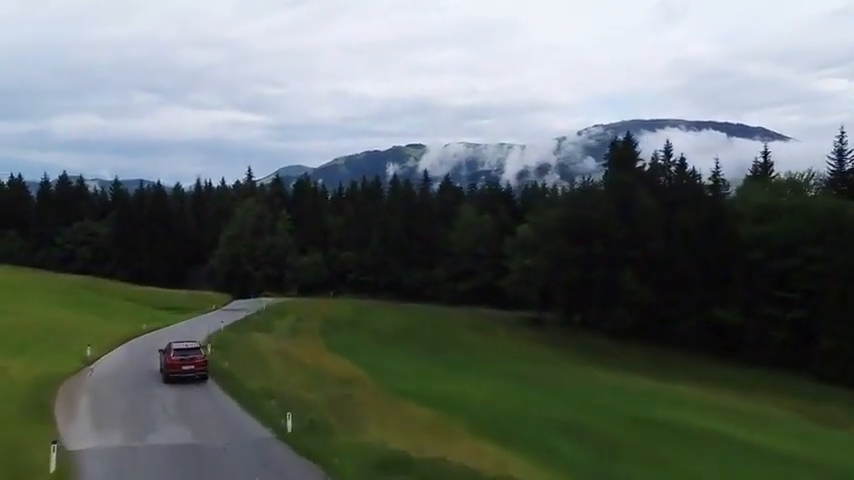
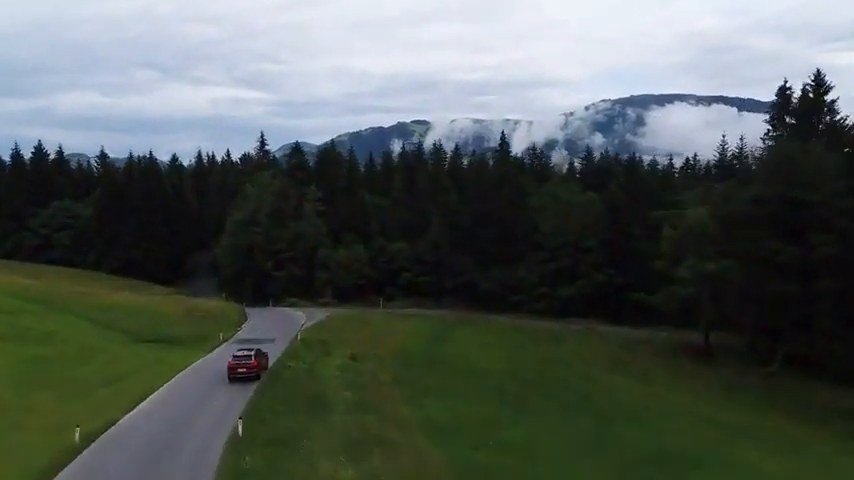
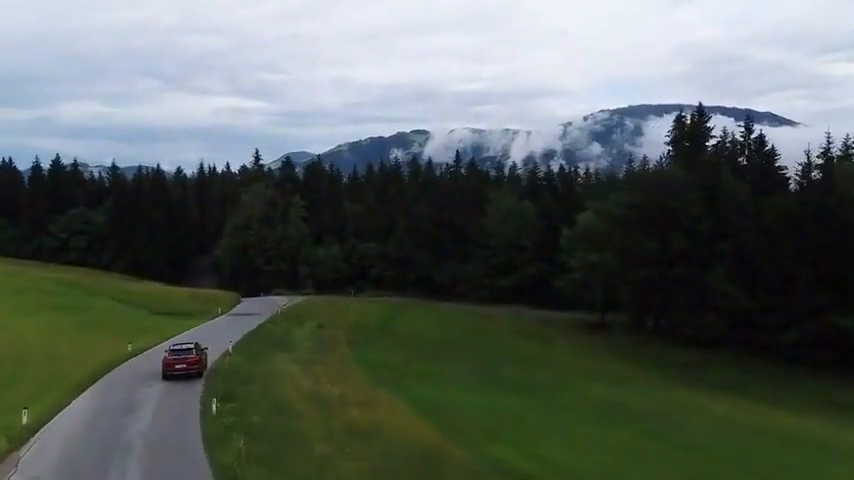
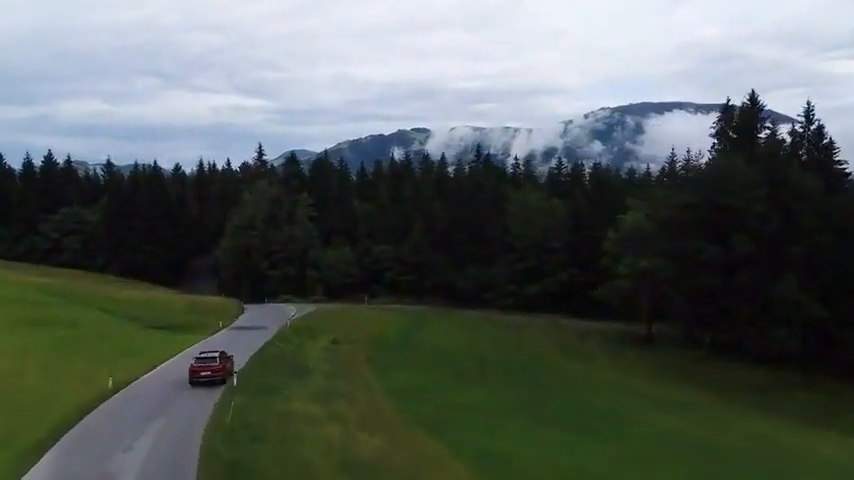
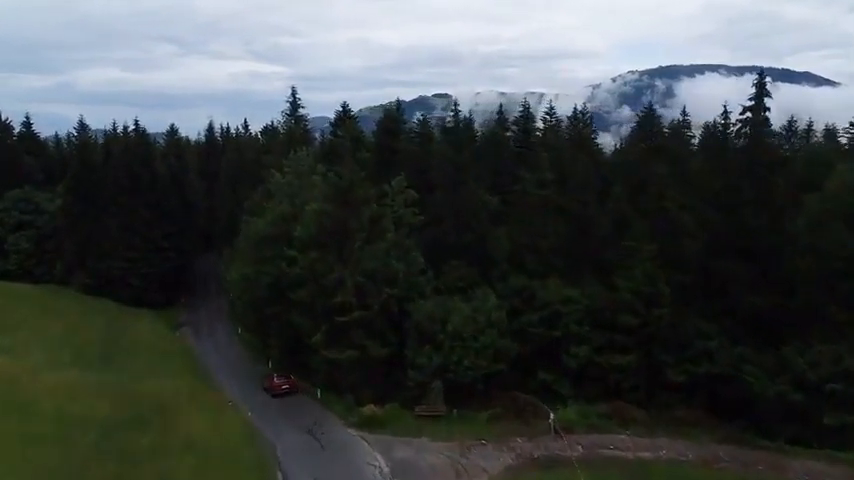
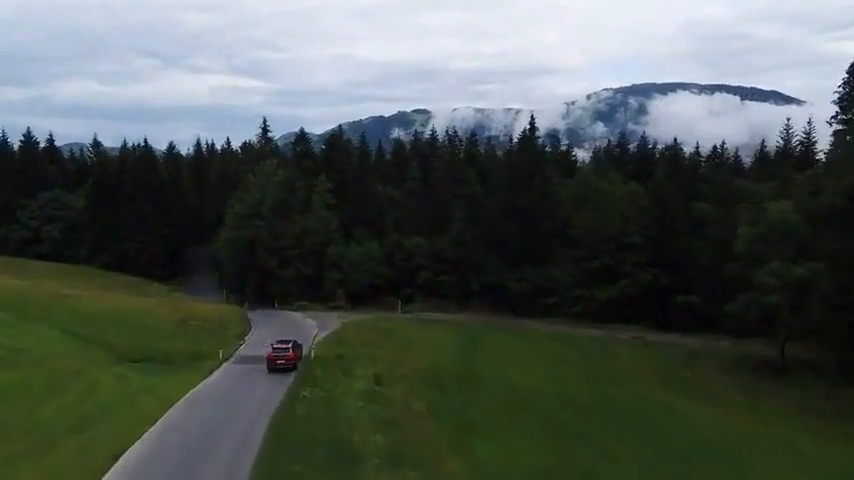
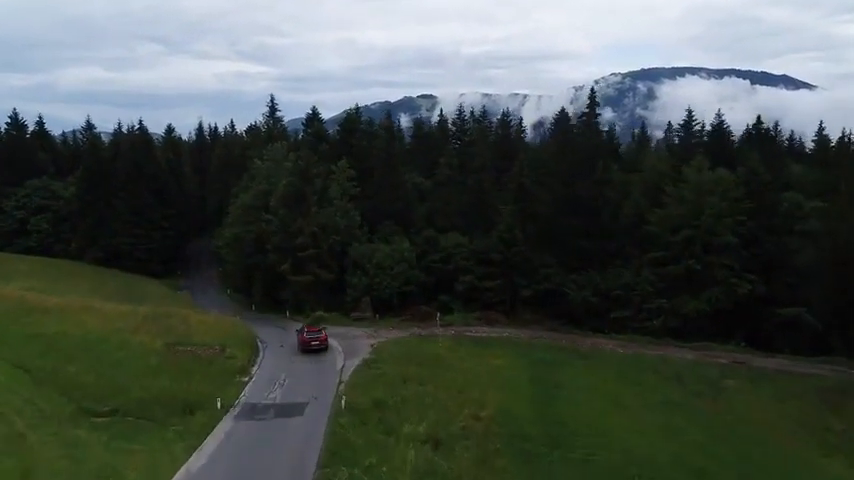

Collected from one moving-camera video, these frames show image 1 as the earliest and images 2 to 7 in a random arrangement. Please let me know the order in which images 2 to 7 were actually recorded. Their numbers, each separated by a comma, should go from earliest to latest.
3, 4, 2, 6, 7, 5
